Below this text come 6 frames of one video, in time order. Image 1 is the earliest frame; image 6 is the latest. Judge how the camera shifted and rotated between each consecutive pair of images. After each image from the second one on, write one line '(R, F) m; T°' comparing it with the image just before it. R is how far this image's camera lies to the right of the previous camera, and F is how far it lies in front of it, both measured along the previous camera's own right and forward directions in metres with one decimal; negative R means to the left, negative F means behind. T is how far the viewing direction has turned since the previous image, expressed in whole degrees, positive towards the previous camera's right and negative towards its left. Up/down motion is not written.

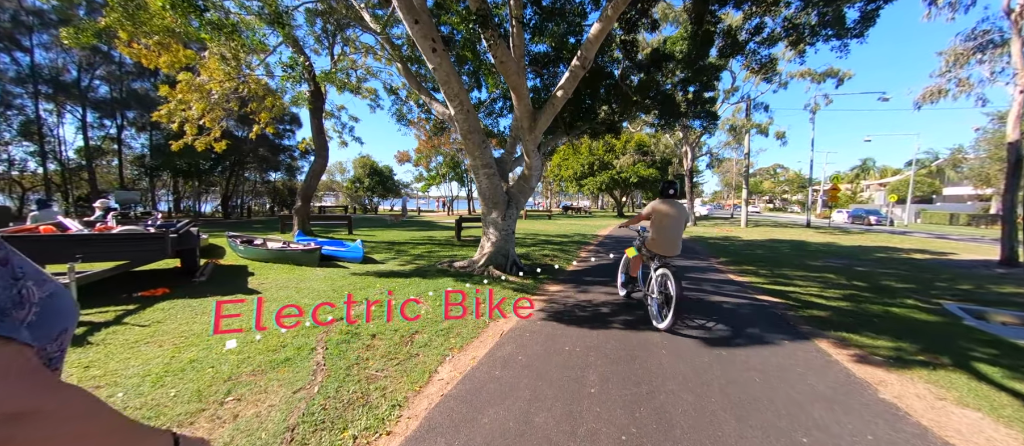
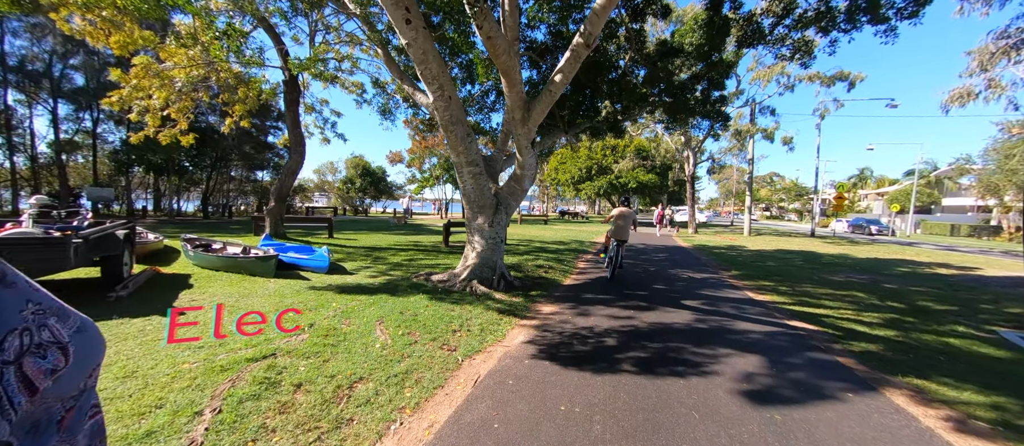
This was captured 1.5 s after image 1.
(+0.2, +1.1) m; 0°
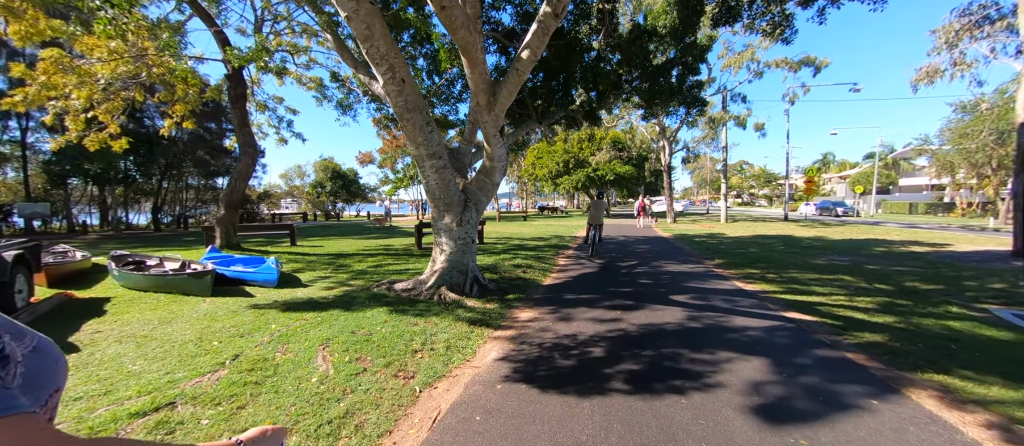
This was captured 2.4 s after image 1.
(+0.2, +0.6) m; +3°
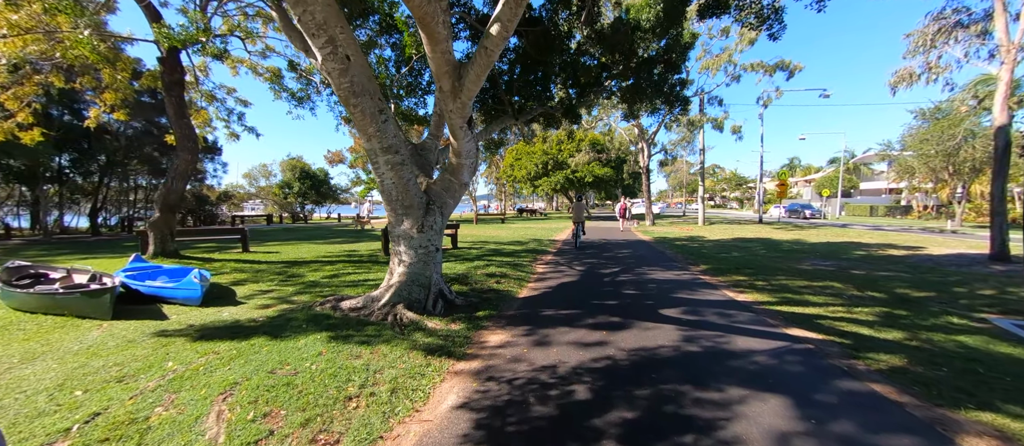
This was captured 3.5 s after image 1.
(+0.1, +0.8) m; +3°
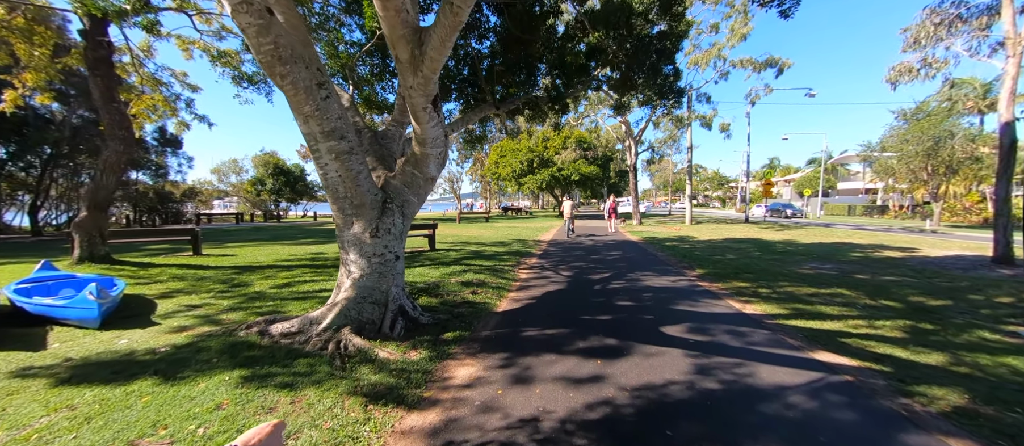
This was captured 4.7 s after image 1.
(+0.1, +0.9) m; +2°
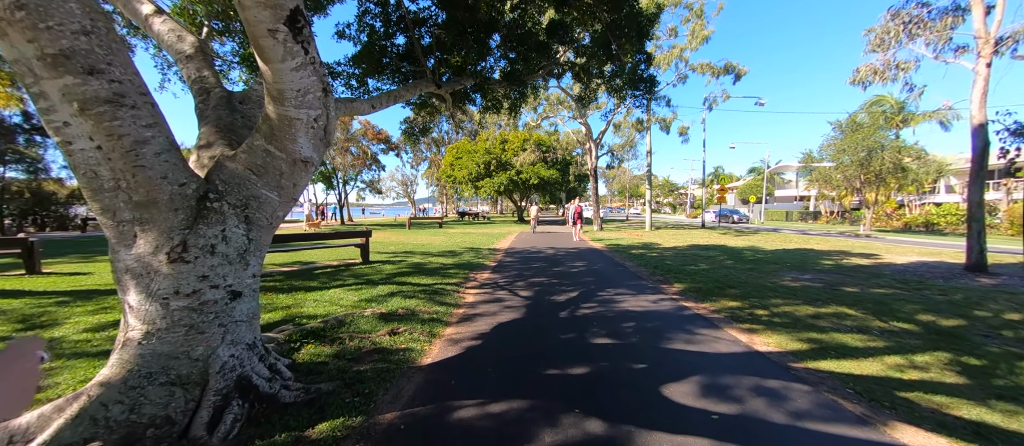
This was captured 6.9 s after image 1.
(+0.3, +1.6) m; +6°
